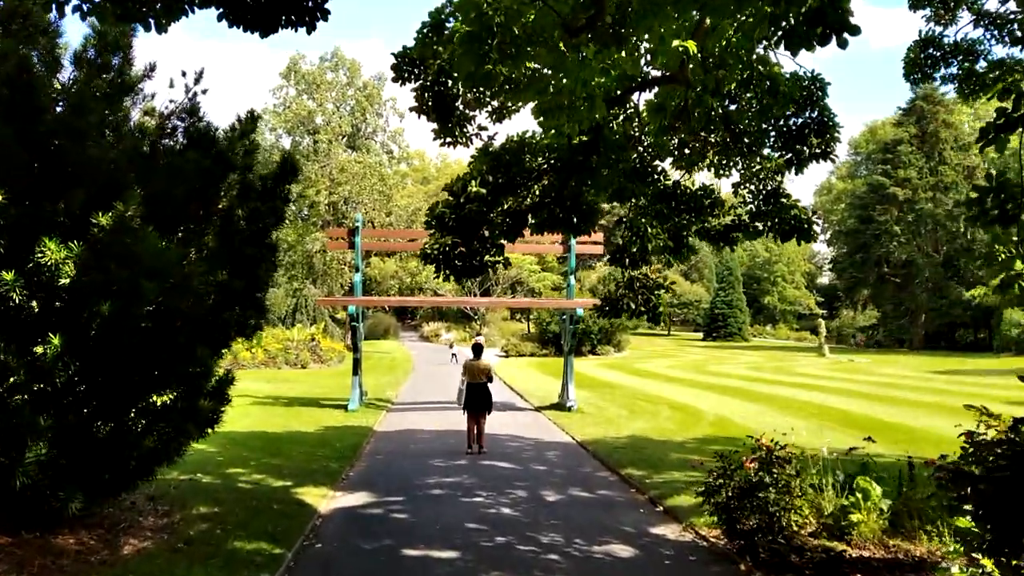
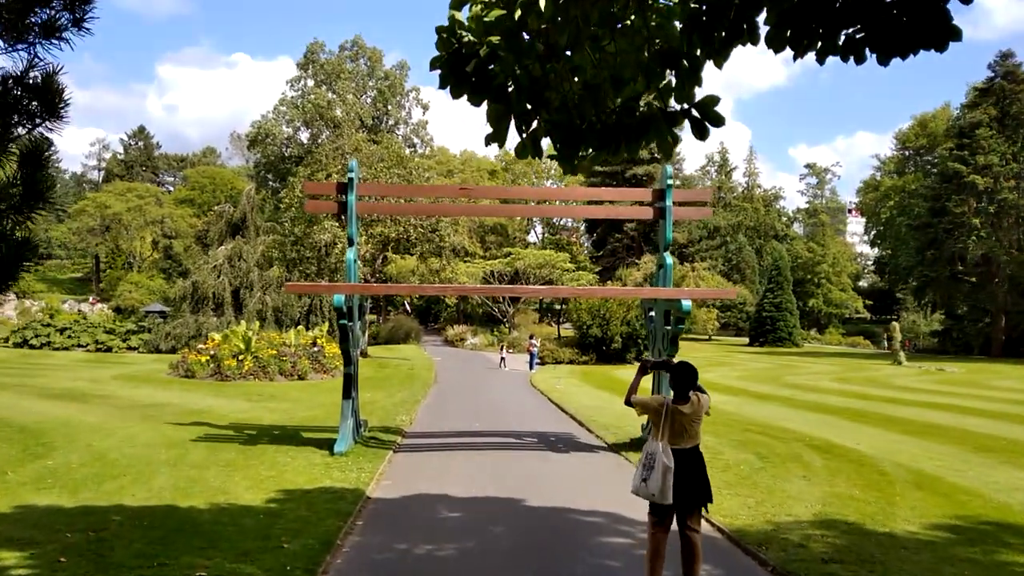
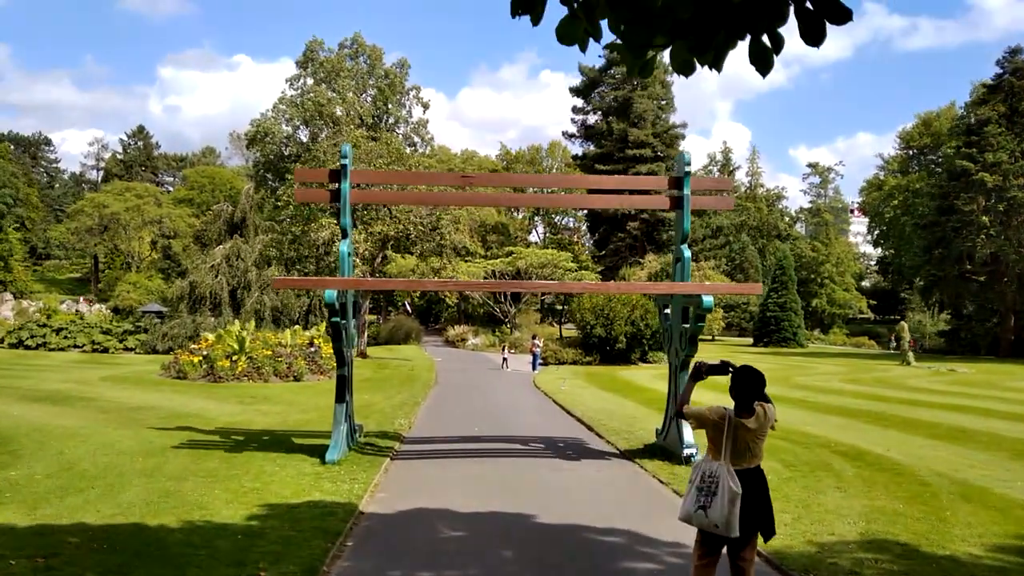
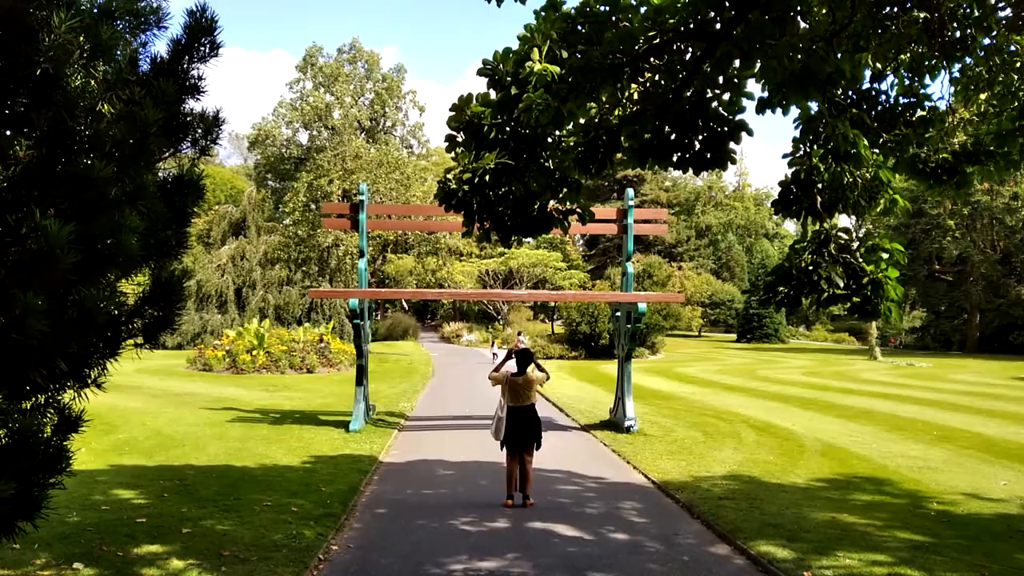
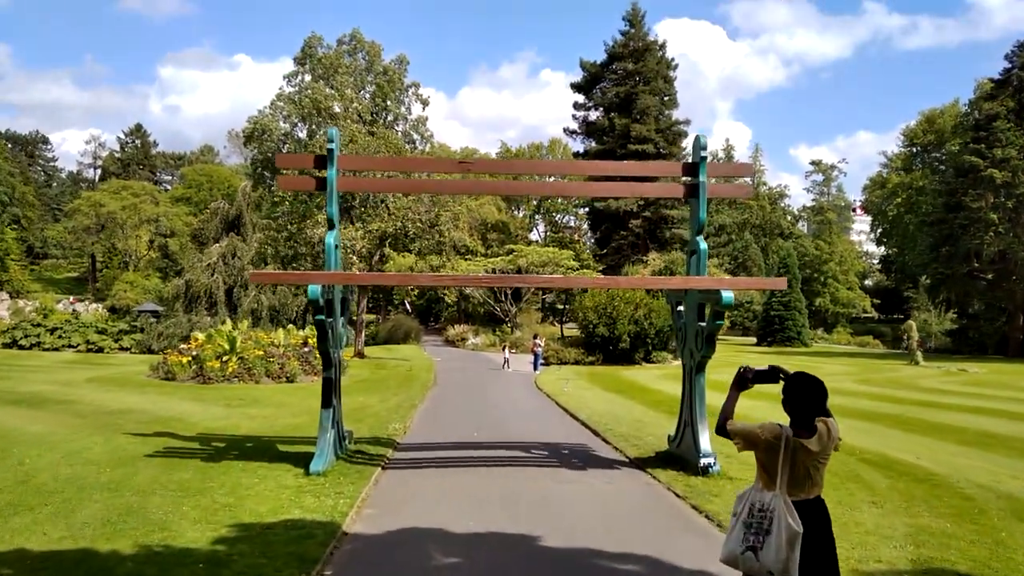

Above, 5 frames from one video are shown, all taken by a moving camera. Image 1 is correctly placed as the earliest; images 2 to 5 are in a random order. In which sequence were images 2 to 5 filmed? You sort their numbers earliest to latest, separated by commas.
4, 2, 3, 5
